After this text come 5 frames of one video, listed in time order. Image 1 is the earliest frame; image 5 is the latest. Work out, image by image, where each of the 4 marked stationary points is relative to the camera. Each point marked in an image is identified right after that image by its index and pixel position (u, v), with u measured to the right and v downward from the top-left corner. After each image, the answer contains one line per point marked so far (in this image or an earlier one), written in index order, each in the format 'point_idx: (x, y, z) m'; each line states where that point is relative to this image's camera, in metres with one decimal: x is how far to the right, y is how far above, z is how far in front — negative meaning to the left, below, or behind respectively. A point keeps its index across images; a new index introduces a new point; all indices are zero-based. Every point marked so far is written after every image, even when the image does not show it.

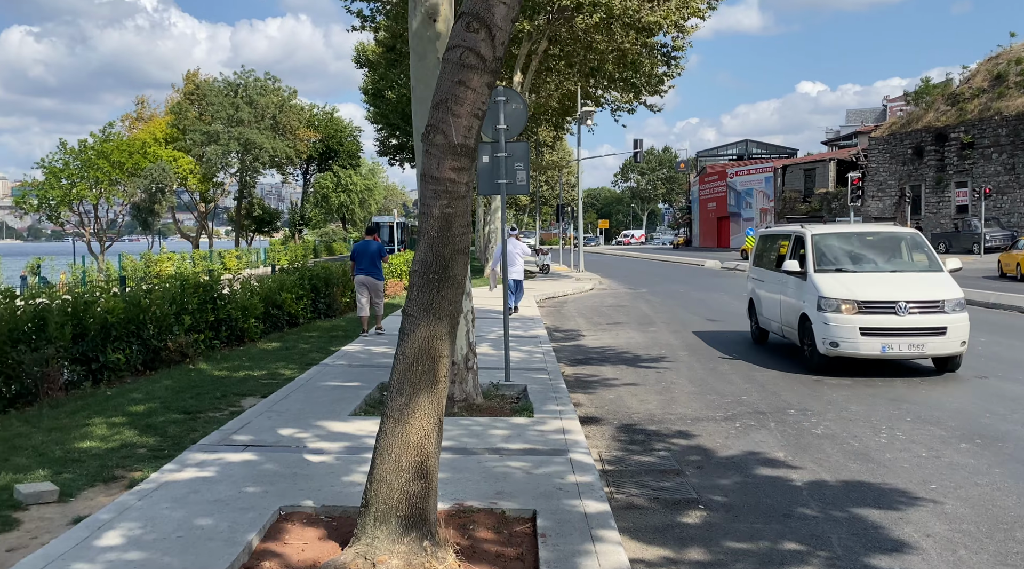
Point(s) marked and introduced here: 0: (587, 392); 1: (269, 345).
0: (+0.8, -1.2, +9.1) m
1: (-3.2, -0.8, +11.2) m
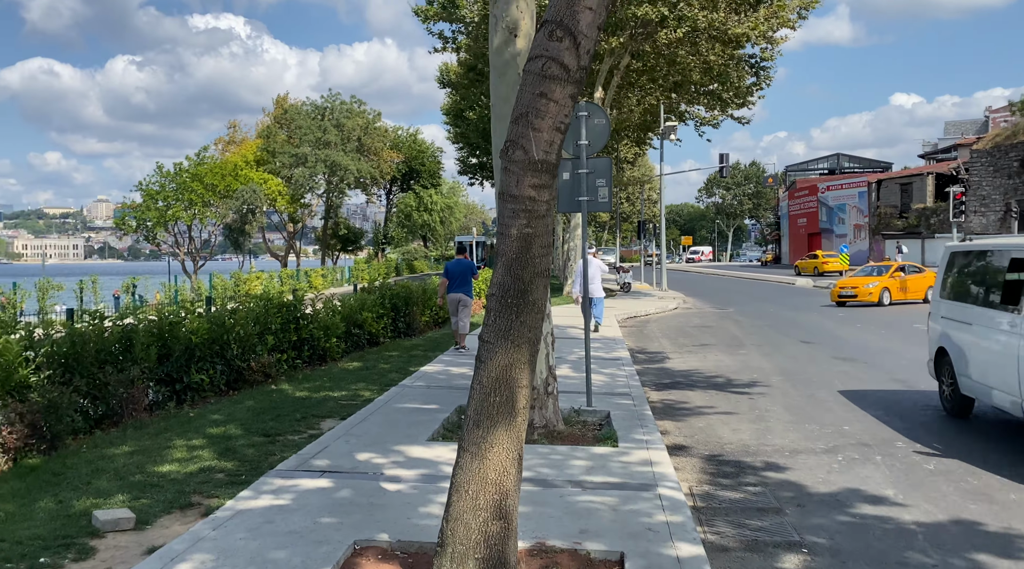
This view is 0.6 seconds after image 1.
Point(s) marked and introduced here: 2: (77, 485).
0: (+1.7, -1.4, +8.7) m
1: (-2.2, -1.1, +11.2) m
2: (-2.8, -1.3, +5.4) m
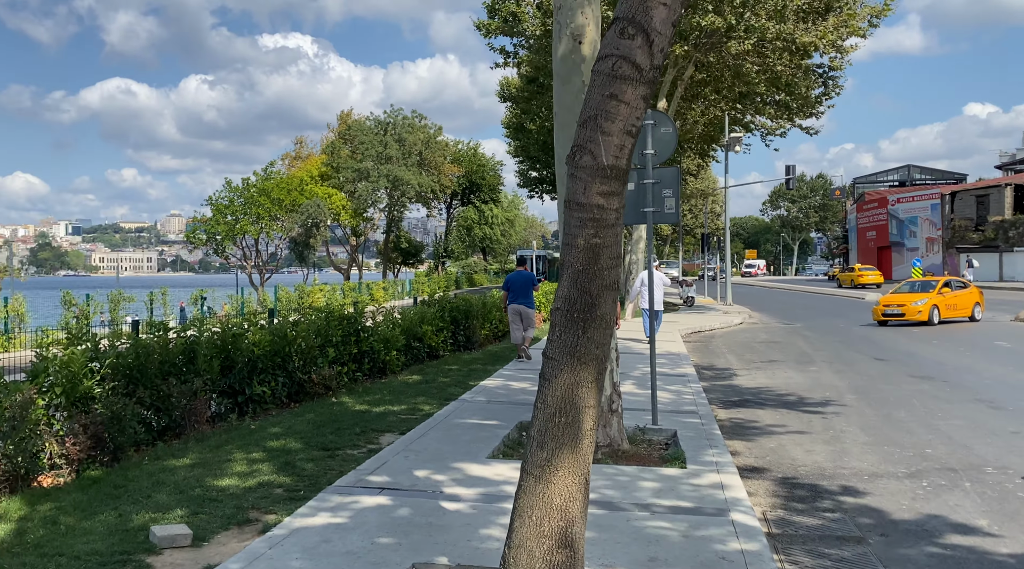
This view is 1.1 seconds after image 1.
0: (+2.3, -1.5, +8.4) m
1: (-1.3, -1.2, +11.1) m
2: (-2.4, -1.4, +5.4) m
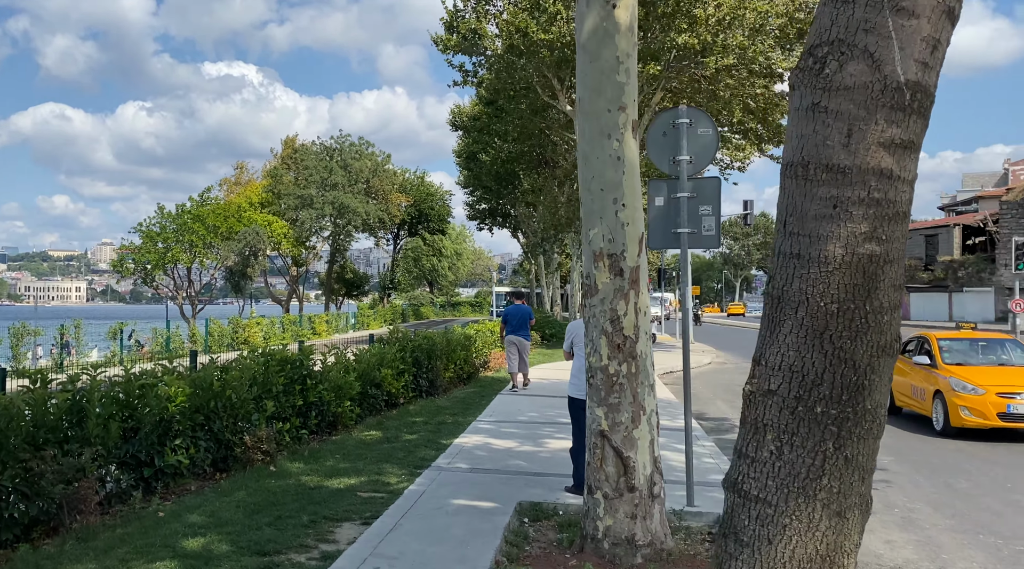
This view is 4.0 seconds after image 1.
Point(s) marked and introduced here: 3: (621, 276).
0: (+2.3, -1.9, +6.7) m
1: (-1.6, -1.6, +9.2) m
2: (-2.2, -1.5, +3.4) m
3: (+0.7, +0.1, +5.2) m
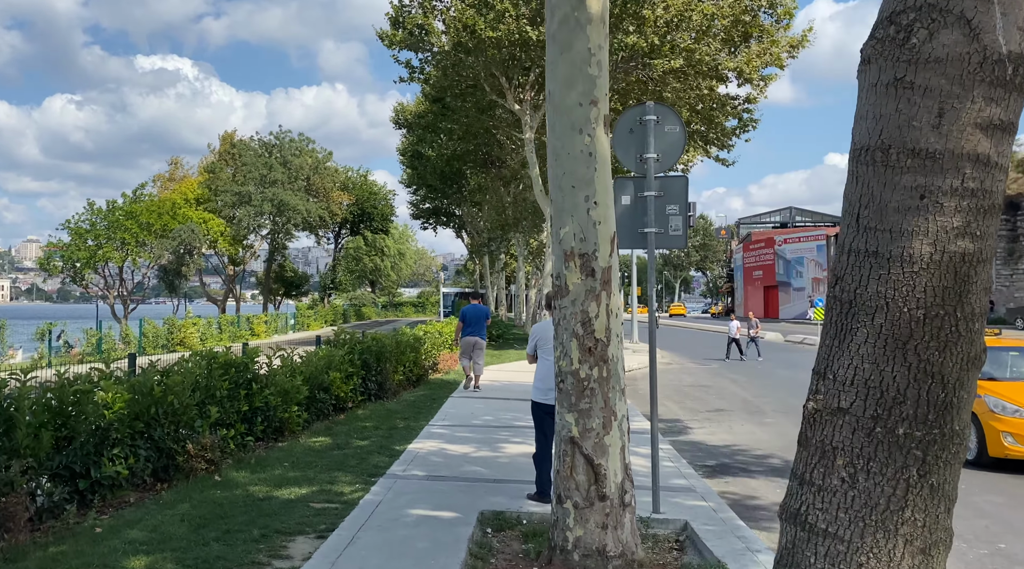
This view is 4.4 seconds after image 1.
0: (+2.0, -1.9, +6.6) m
1: (-2.0, -1.6, +8.8) m
2: (-2.3, -1.5, +3.0) m
3: (+0.5, +0.1, +5.0) m
